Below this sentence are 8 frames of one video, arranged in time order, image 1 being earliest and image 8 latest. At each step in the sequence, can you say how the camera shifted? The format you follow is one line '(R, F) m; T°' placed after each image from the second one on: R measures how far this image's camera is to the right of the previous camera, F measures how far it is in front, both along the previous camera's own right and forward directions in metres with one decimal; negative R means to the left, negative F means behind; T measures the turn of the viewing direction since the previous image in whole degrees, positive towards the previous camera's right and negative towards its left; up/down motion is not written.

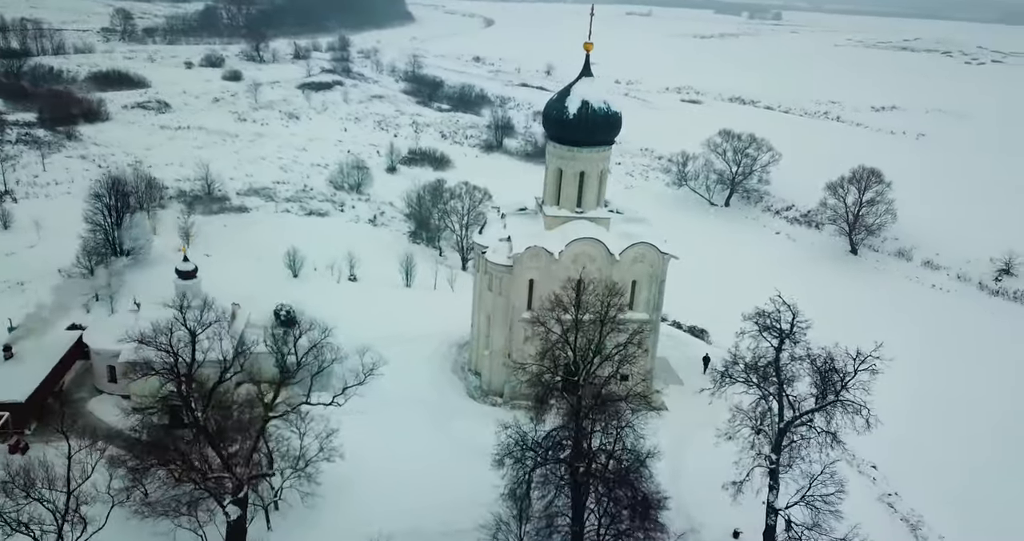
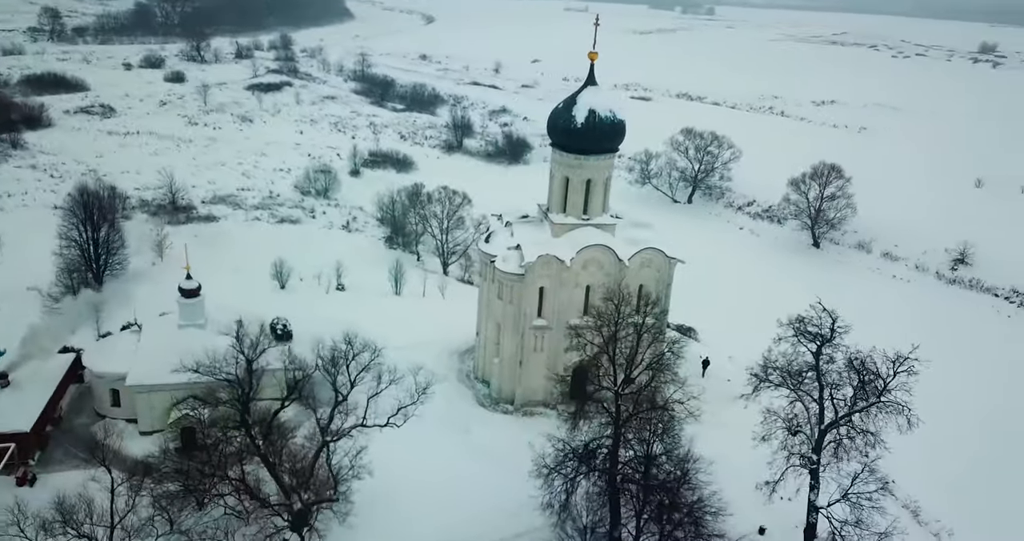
(-1.7, -0.1) m; +4°
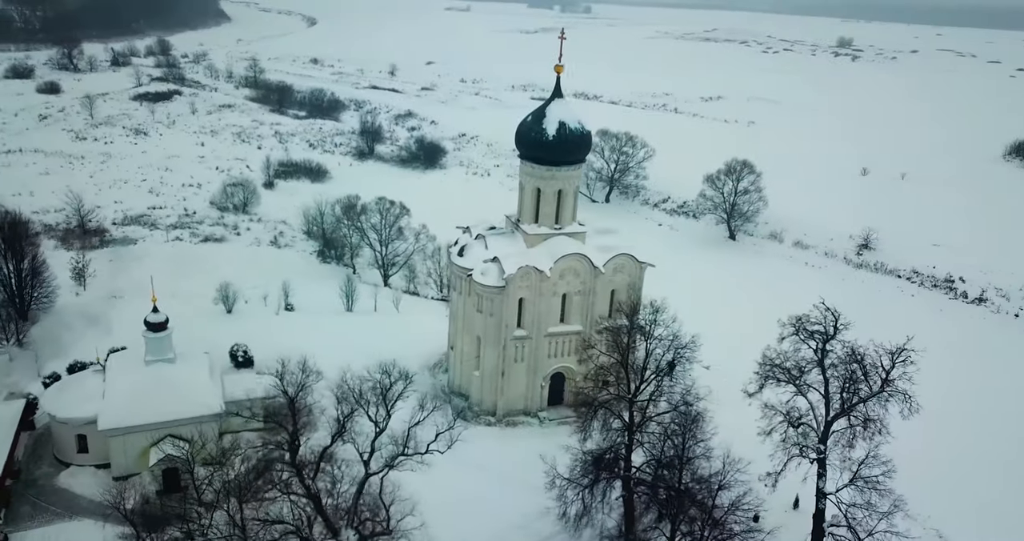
(-2.2, 0.0) m; +8°
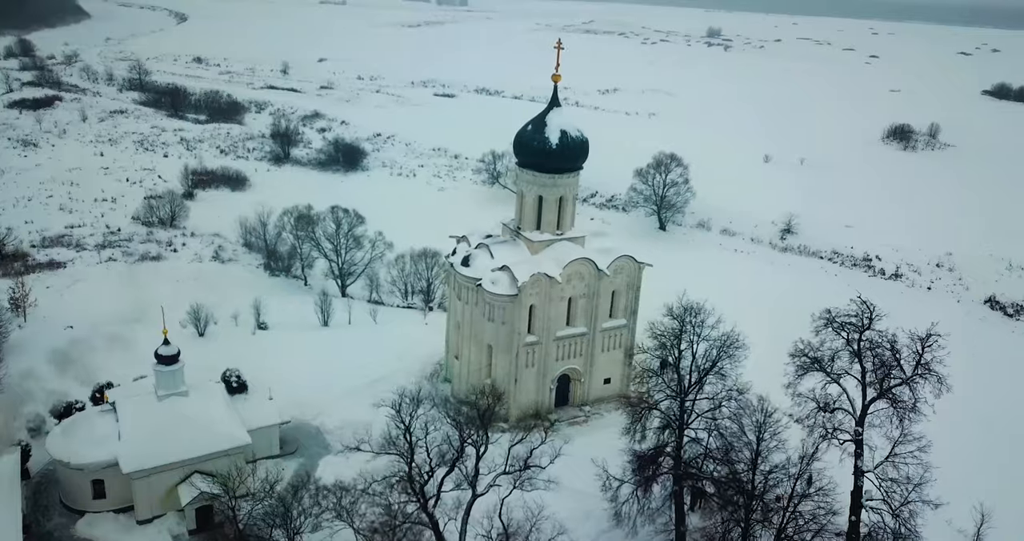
(-3.1, -0.1) m; +8°
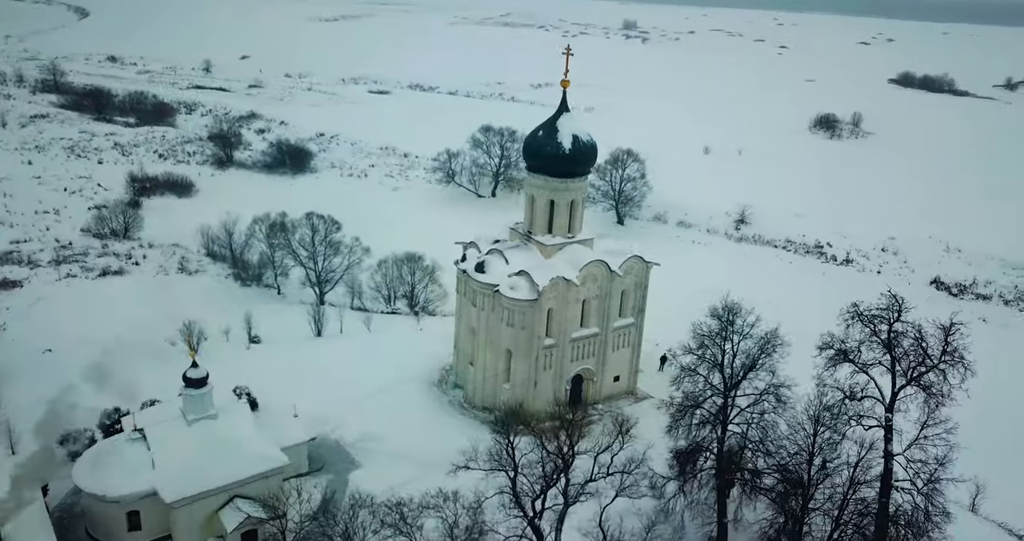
(-2.5, -0.1) m; +6°
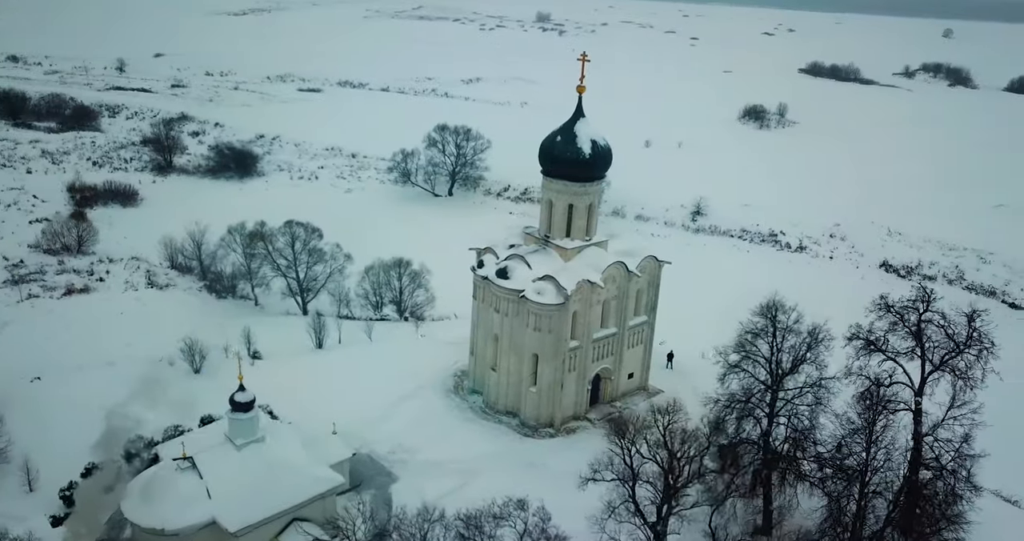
(-2.8, 0.0) m; +6°
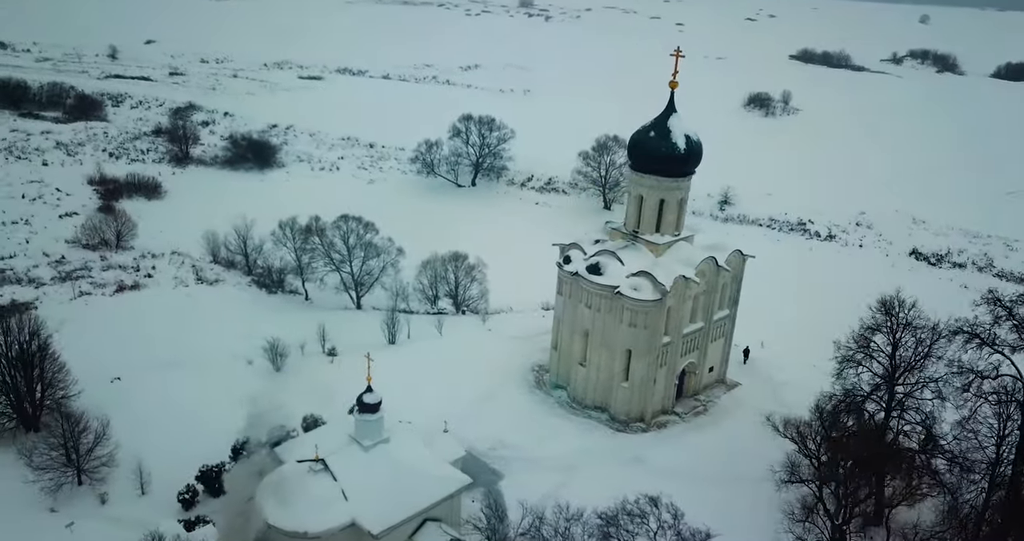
(-3.1, 0.0) m; +2°
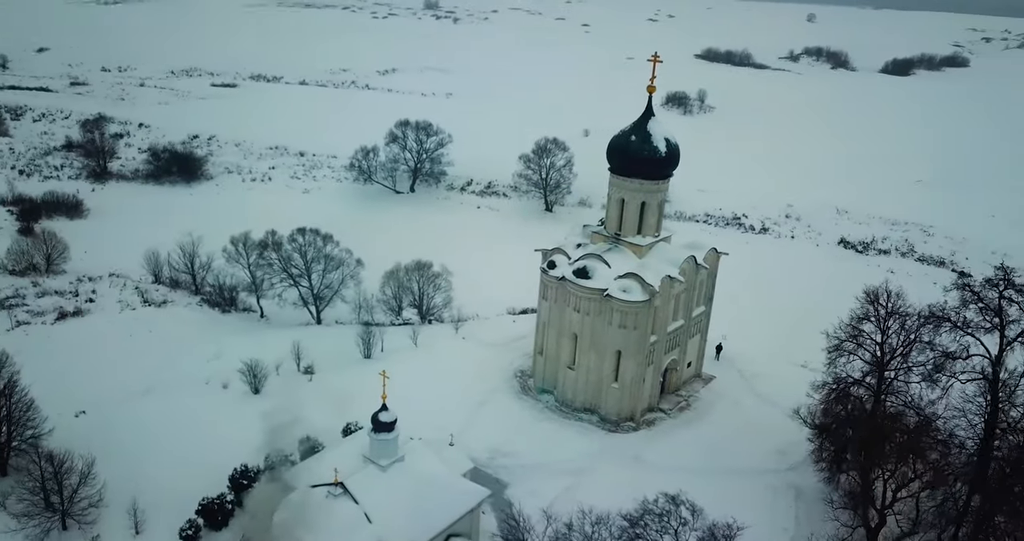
(-2.1, +0.2) m; +6°
